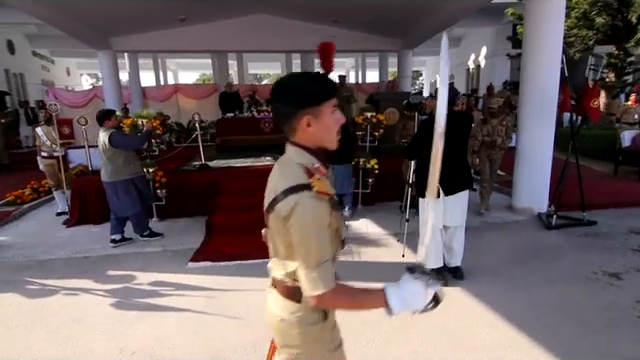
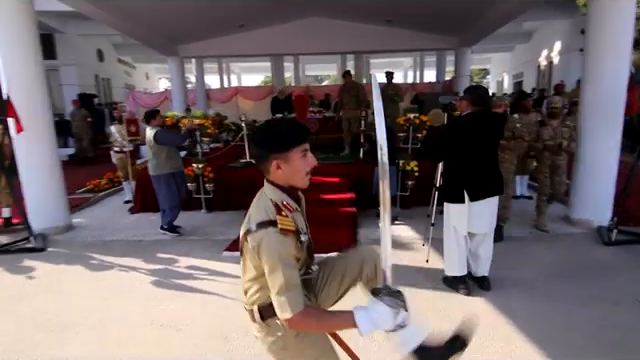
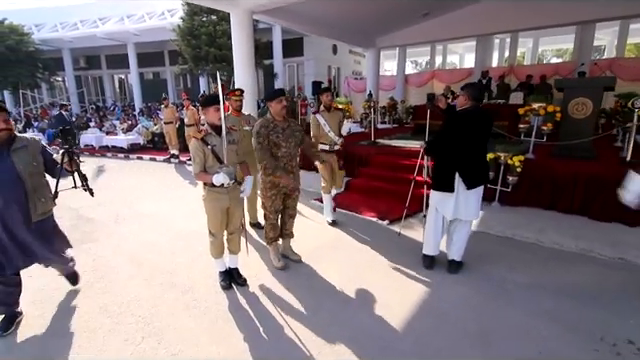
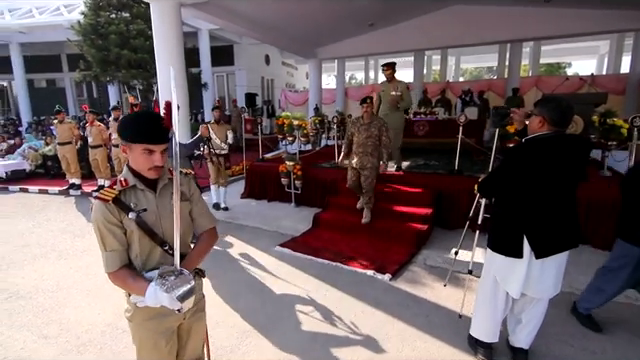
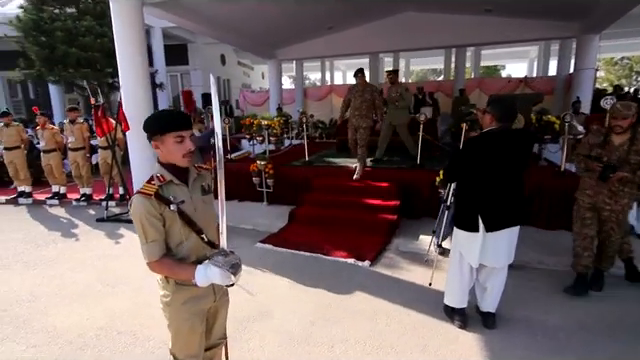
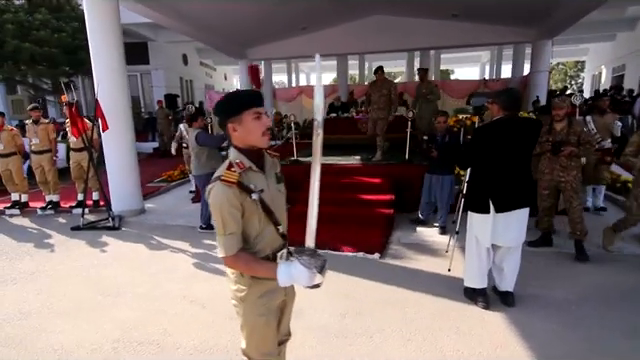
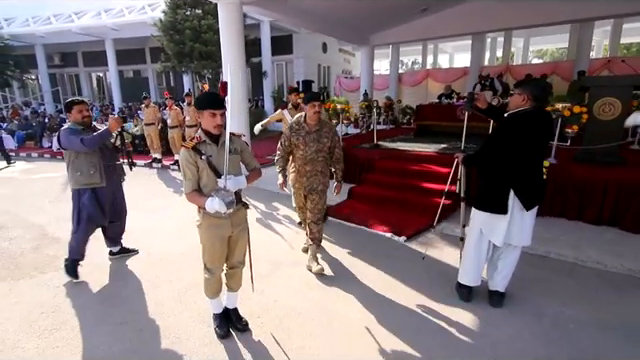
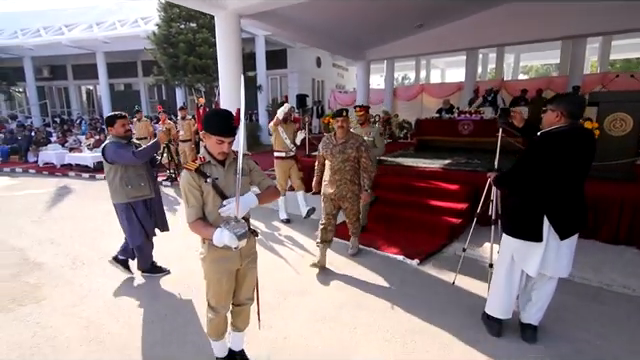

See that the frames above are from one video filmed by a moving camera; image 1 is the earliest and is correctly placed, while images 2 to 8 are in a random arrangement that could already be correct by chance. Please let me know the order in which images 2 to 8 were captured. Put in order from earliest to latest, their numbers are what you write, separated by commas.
2, 6, 5, 4, 8, 7, 3
